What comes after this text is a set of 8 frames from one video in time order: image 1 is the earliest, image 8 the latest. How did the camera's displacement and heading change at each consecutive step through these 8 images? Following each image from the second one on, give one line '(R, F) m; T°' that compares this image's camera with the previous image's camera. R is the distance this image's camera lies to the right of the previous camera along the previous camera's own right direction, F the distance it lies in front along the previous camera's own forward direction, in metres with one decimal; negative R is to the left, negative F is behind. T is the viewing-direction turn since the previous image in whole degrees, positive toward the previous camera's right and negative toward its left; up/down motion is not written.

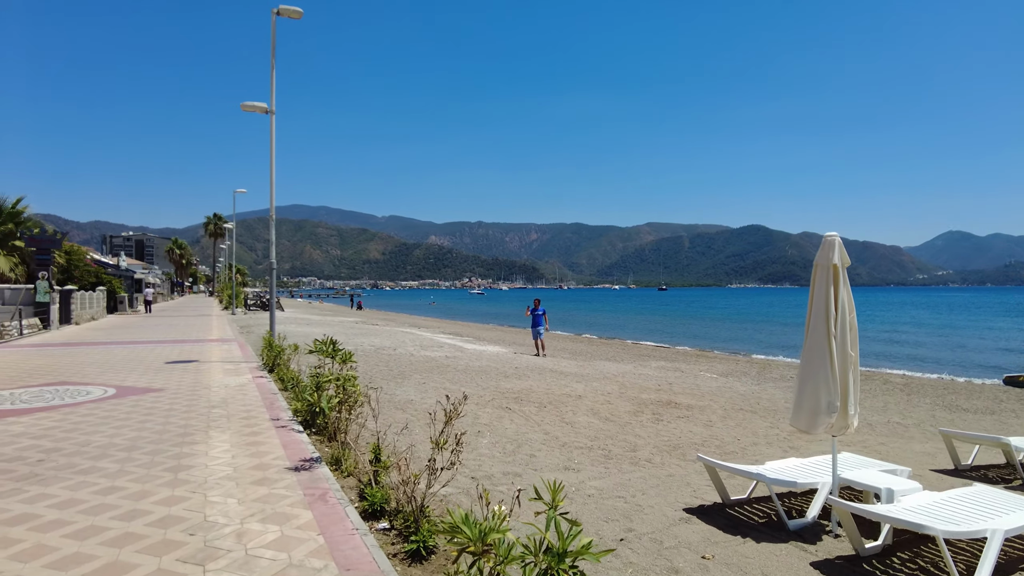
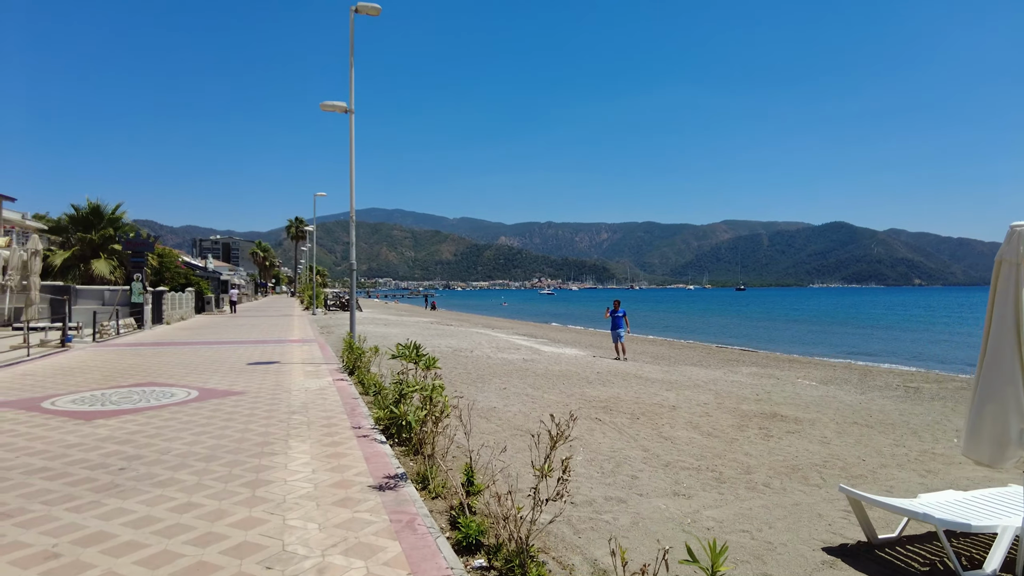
(-0.2, +0.5) m; -6°
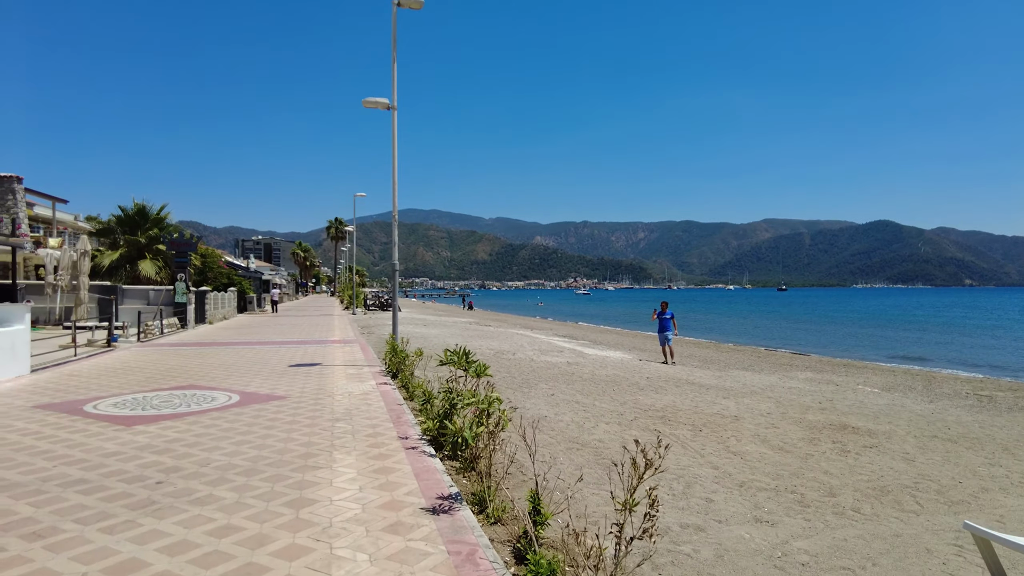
(-0.2, +0.4) m; -3°
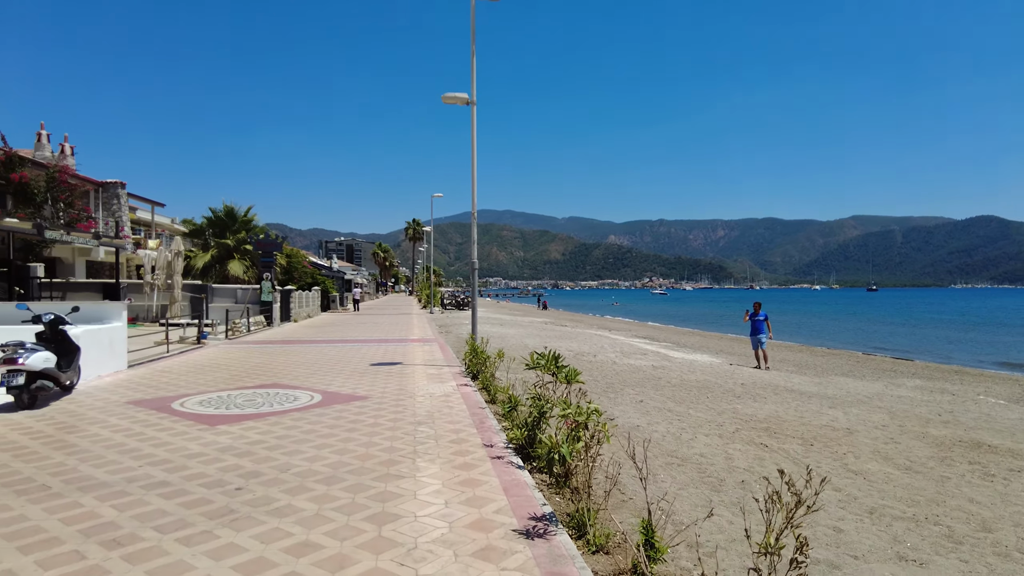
(-0.2, +0.4) m; -6°
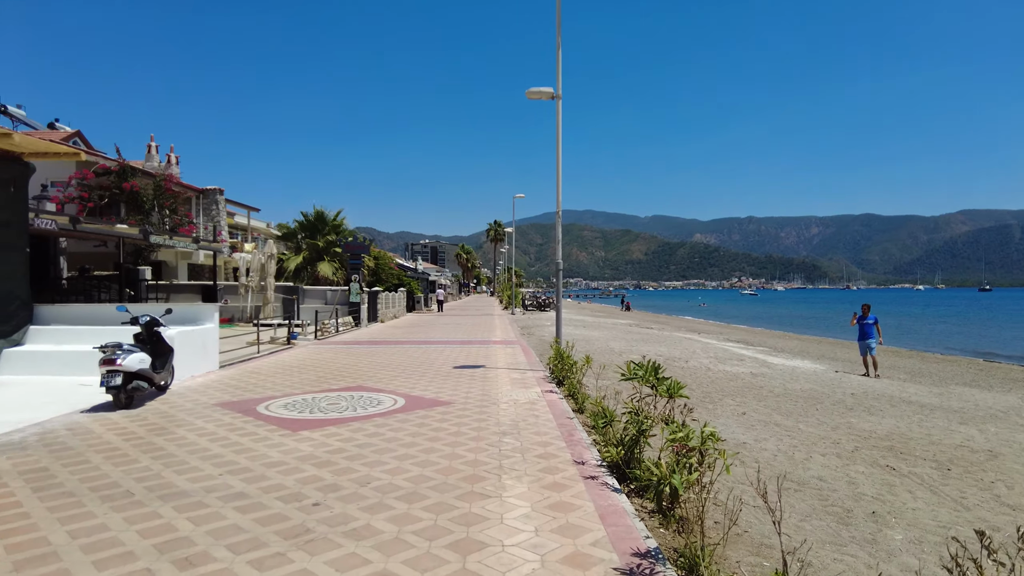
(-0.1, +0.4) m; -7°
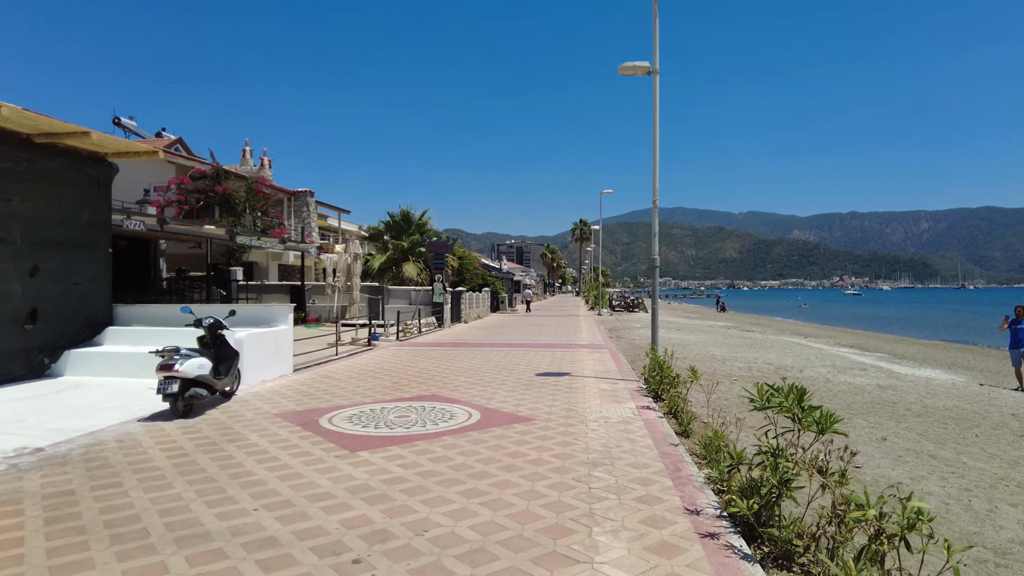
(0.0, +1.0) m; -7°
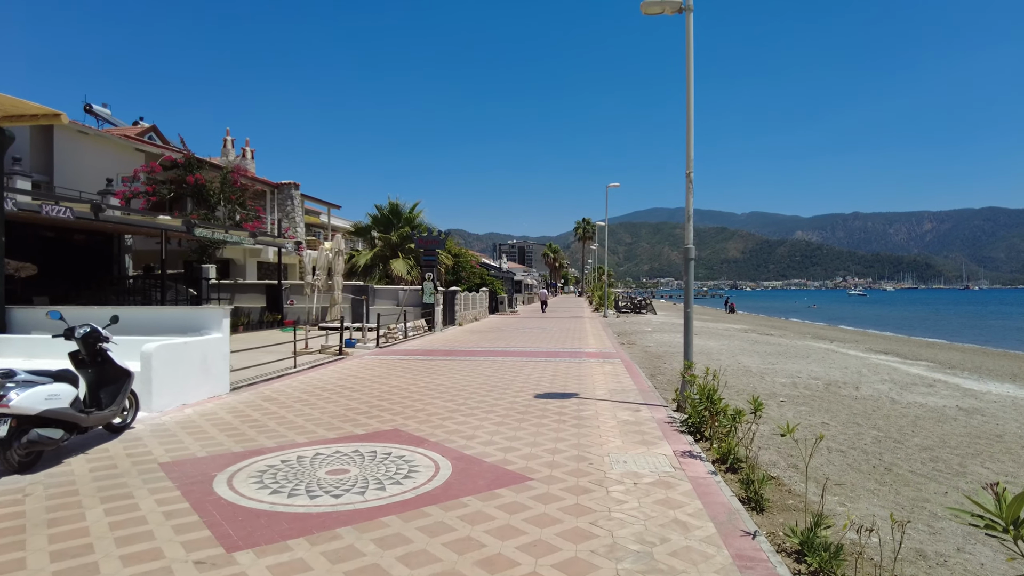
(+0.1, +2.1) m; 0°
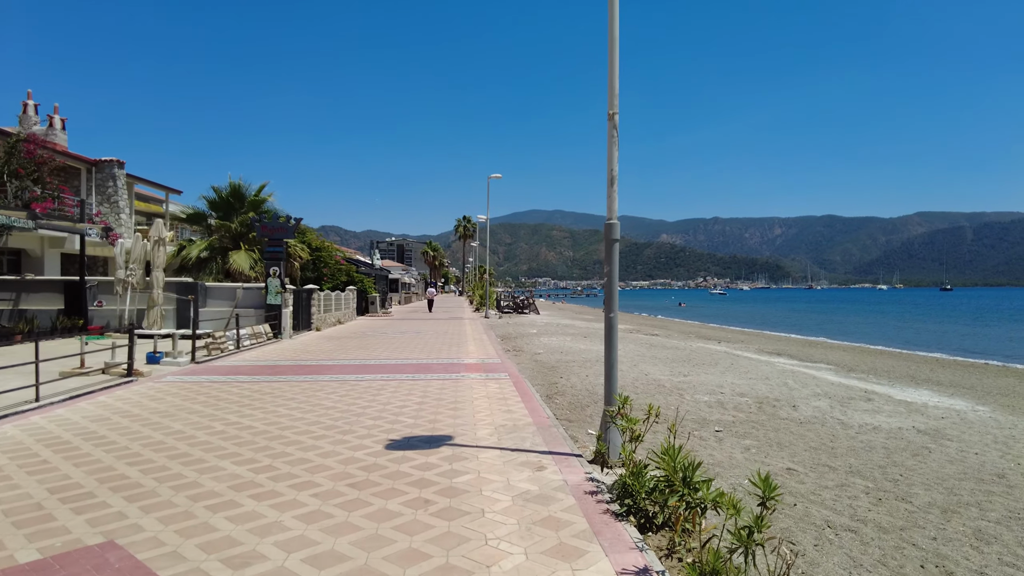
(+0.3, +2.6) m; +10°
